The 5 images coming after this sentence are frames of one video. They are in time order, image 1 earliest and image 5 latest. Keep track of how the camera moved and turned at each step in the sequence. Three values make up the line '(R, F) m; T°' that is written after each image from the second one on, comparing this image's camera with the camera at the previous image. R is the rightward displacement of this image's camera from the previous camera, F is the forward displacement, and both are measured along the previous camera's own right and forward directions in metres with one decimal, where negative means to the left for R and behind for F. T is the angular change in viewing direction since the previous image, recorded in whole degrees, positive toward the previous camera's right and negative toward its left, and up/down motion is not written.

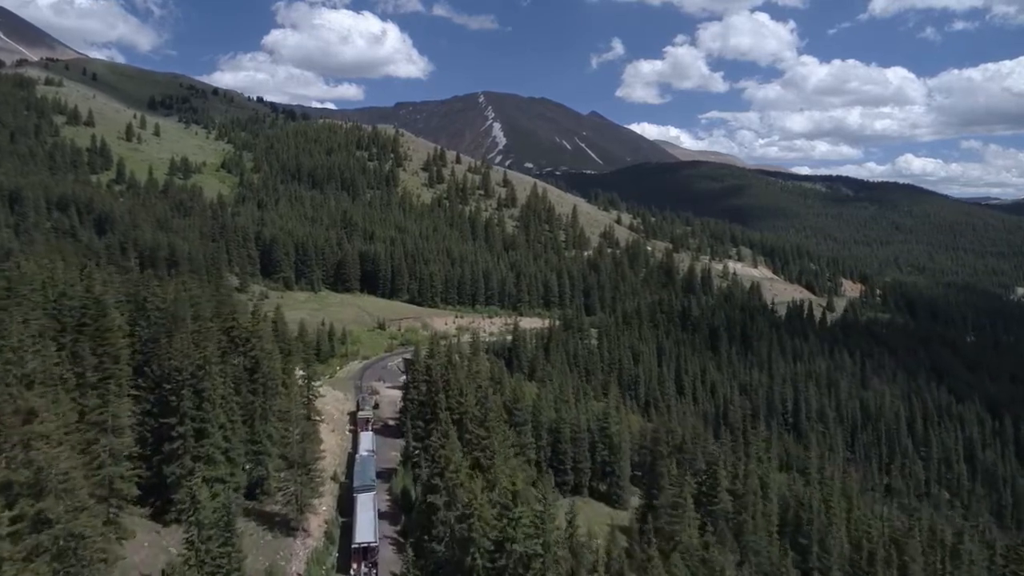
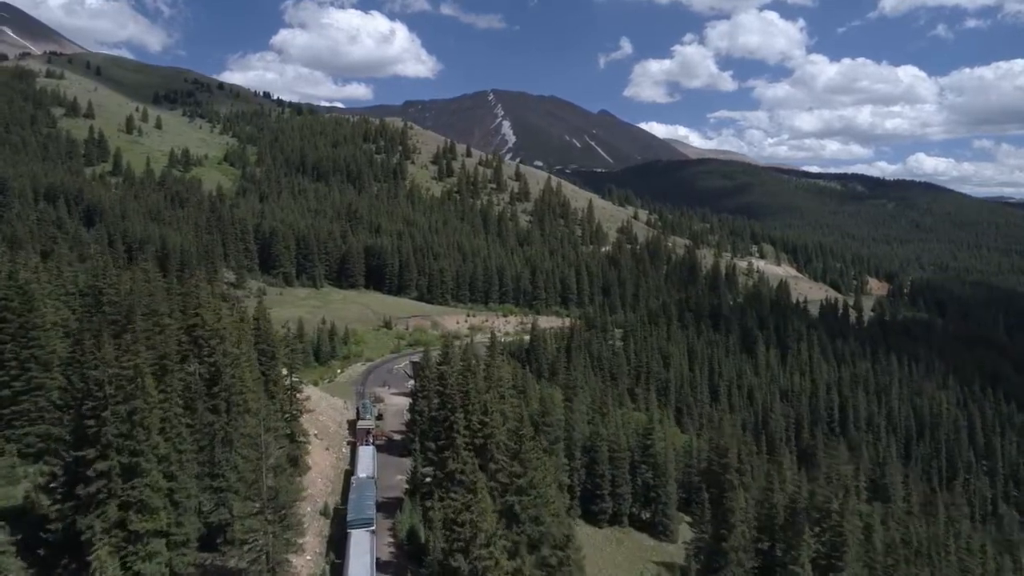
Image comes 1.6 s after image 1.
(-1.7, +12.1) m; -1°
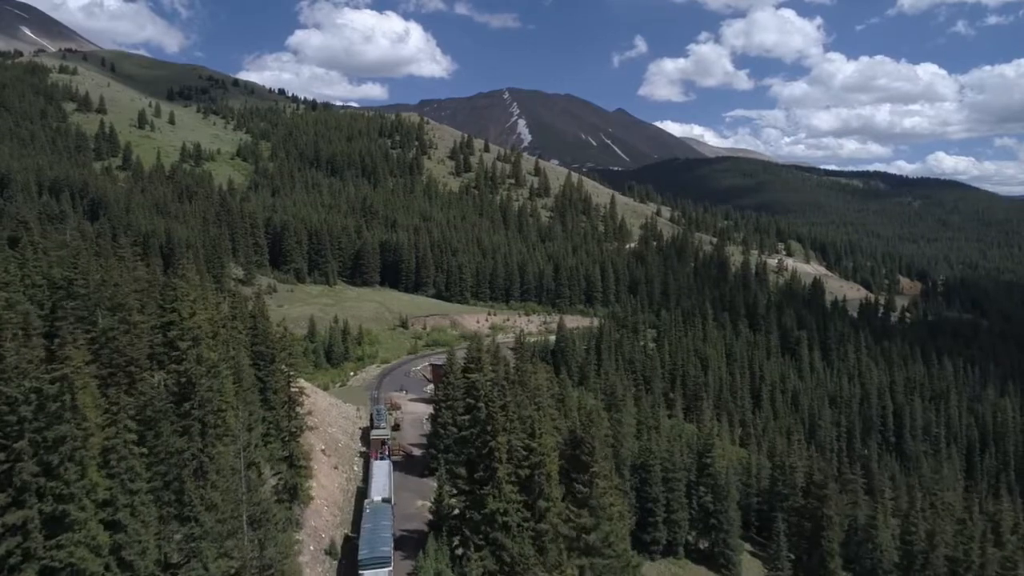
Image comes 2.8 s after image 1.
(-1.7, +9.0) m; -1°
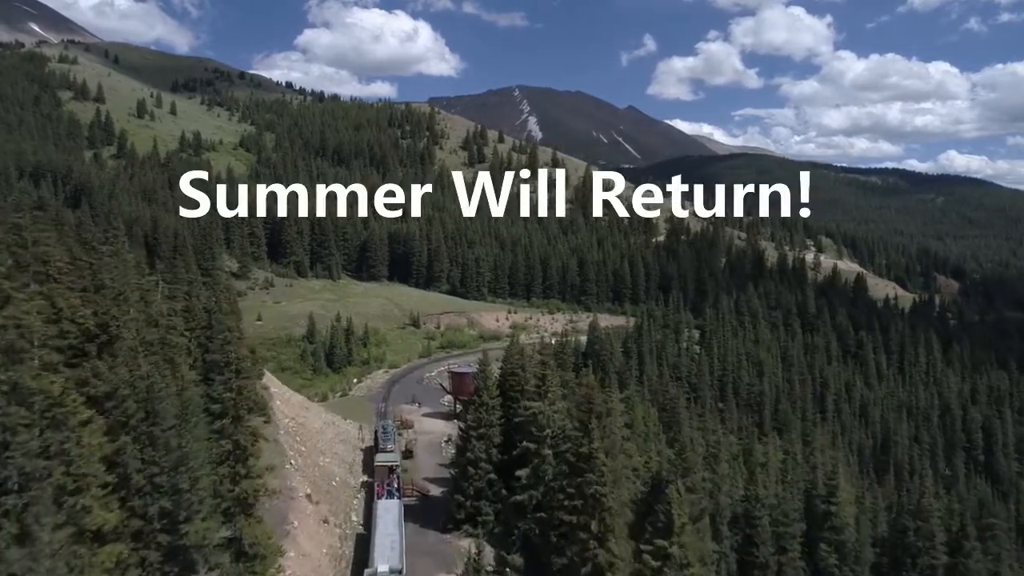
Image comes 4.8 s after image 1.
(-2.5, +15.1) m; -1°
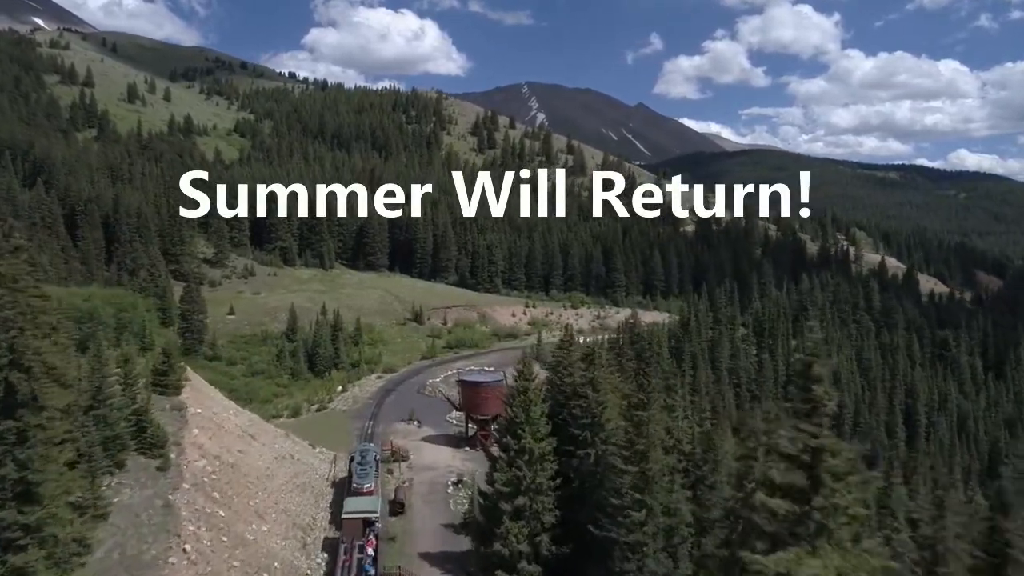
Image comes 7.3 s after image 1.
(-1.7, +18.6) m; -1°
